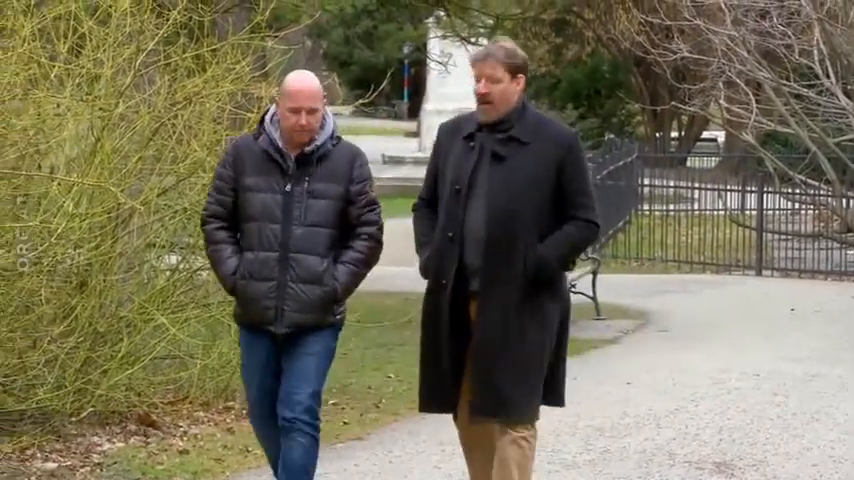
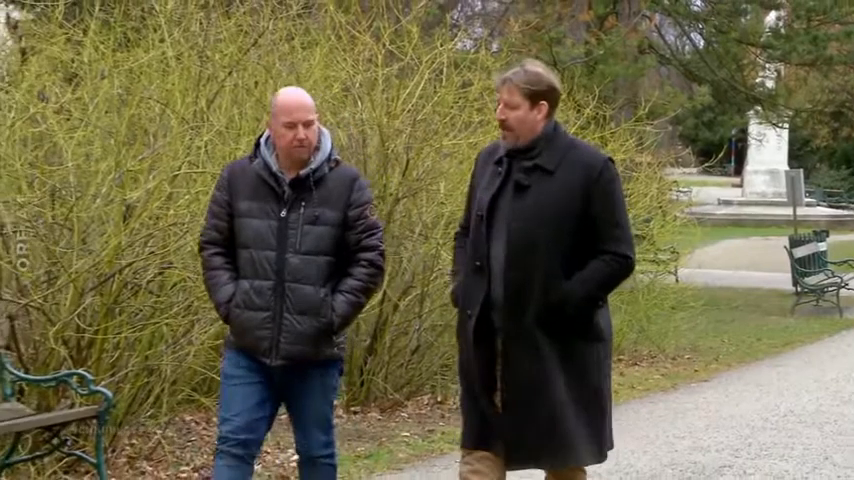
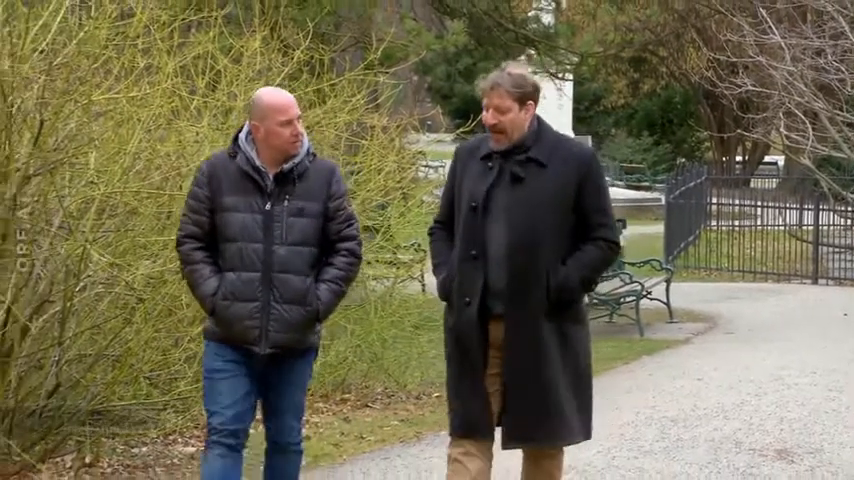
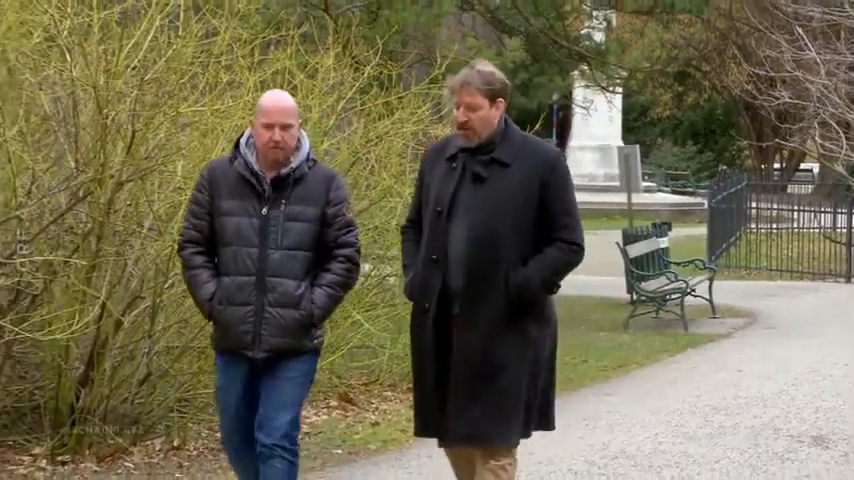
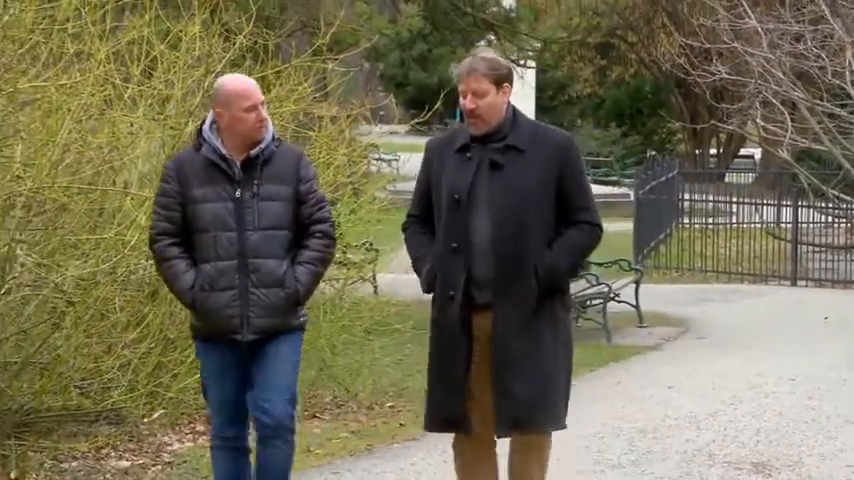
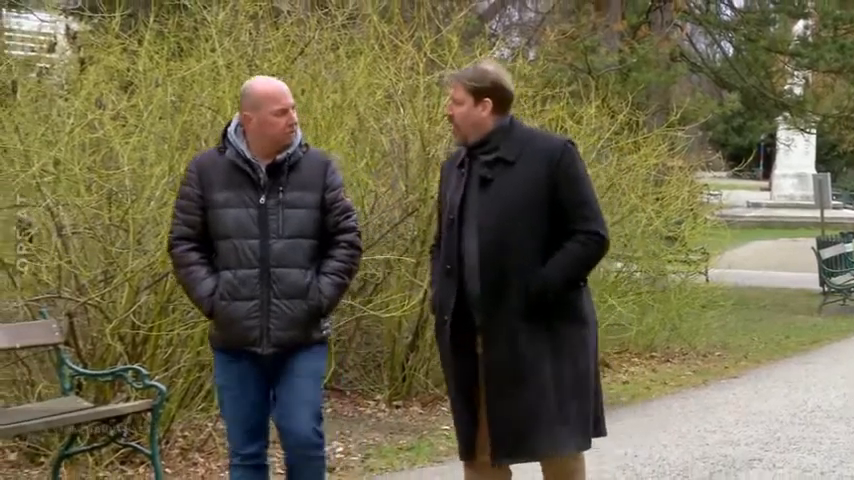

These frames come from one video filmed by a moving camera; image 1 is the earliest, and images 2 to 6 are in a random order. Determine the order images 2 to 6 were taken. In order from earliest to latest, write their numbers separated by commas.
5, 3, 4, 2, 6
